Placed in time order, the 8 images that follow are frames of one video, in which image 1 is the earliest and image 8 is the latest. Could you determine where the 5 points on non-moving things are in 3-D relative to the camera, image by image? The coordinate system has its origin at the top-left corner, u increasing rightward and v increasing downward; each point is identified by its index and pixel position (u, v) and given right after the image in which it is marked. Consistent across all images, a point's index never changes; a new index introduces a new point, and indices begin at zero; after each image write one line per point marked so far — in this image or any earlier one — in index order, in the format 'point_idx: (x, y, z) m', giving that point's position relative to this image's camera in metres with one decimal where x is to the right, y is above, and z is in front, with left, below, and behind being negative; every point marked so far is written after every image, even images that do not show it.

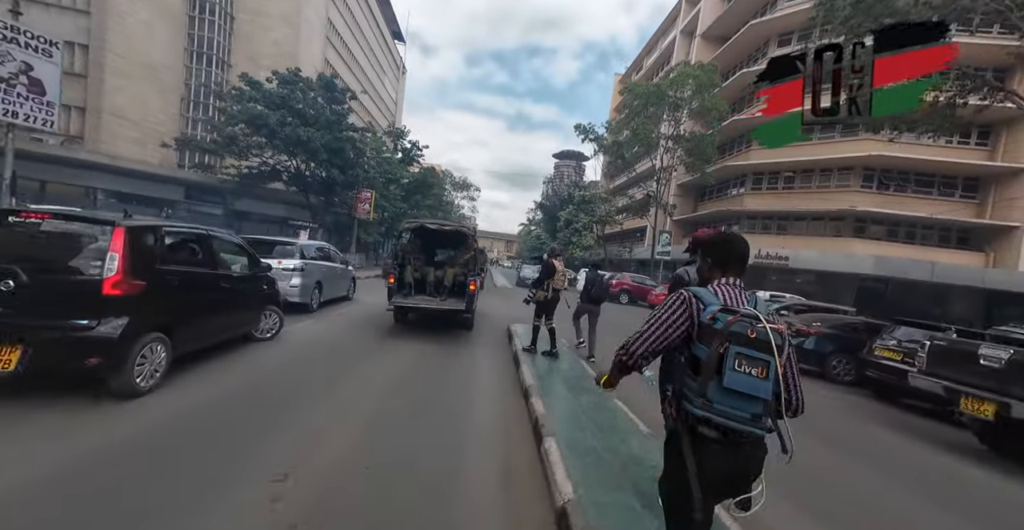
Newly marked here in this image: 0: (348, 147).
0: (-7.9, +5.6, +19.3) m
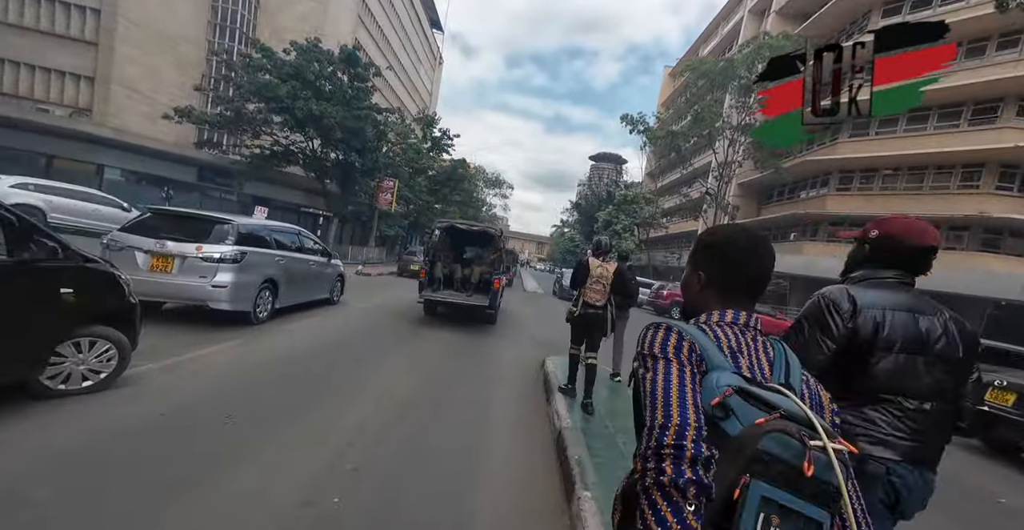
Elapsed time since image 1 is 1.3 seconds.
0: (-6.2, +5.9, +17.3) m
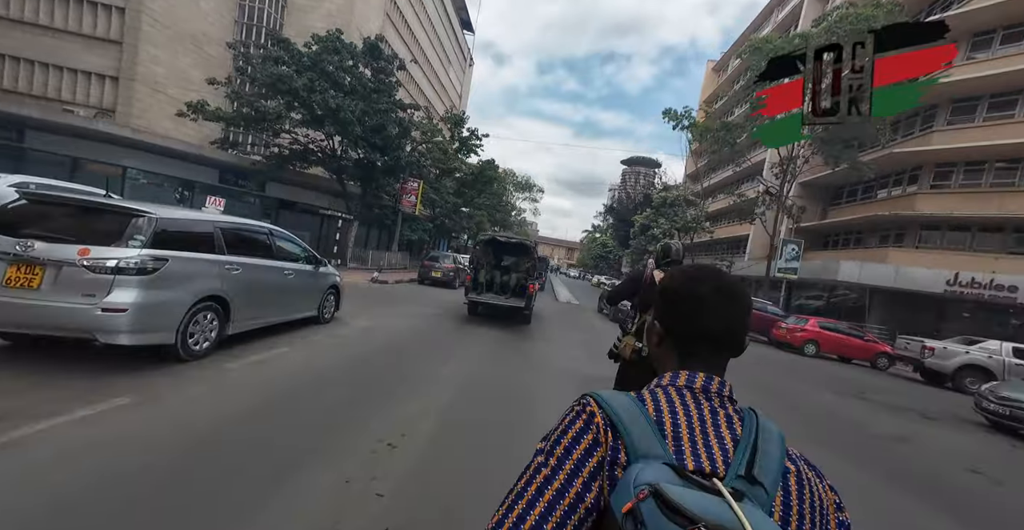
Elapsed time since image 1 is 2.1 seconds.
0: (-4.8, +5.6, +16.0) m
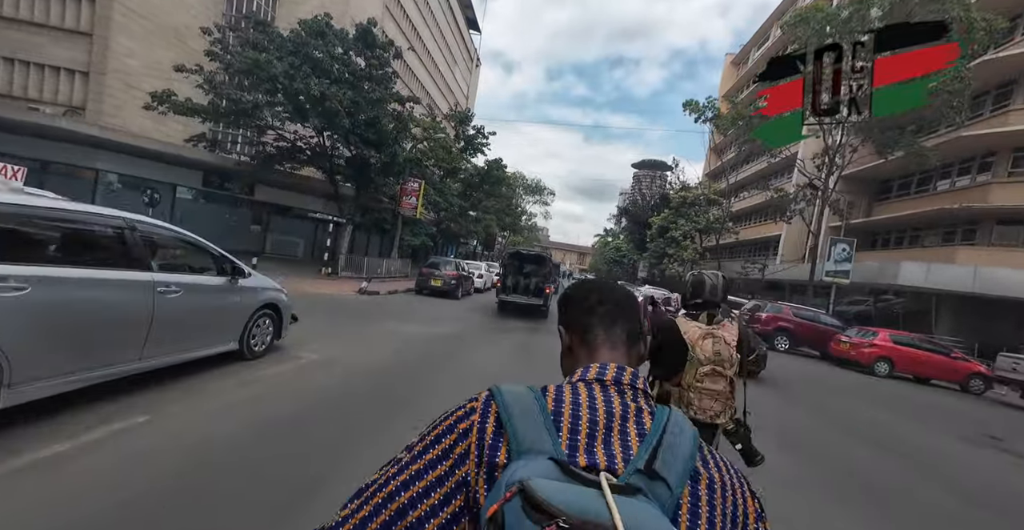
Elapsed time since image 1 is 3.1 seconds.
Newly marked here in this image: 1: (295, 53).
0: (-4.5, +5.3, +14.4) m
1: (-7.1, +7.0, +13.1) m
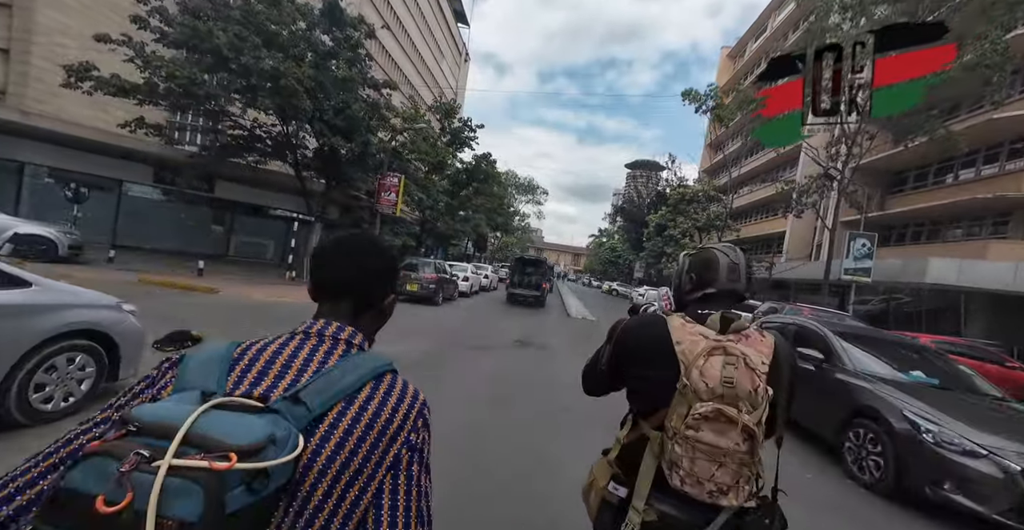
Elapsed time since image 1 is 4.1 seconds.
0: (-5.0, +5.3, +12.8) m
1: (-7.6, +6.9, +11.5) m
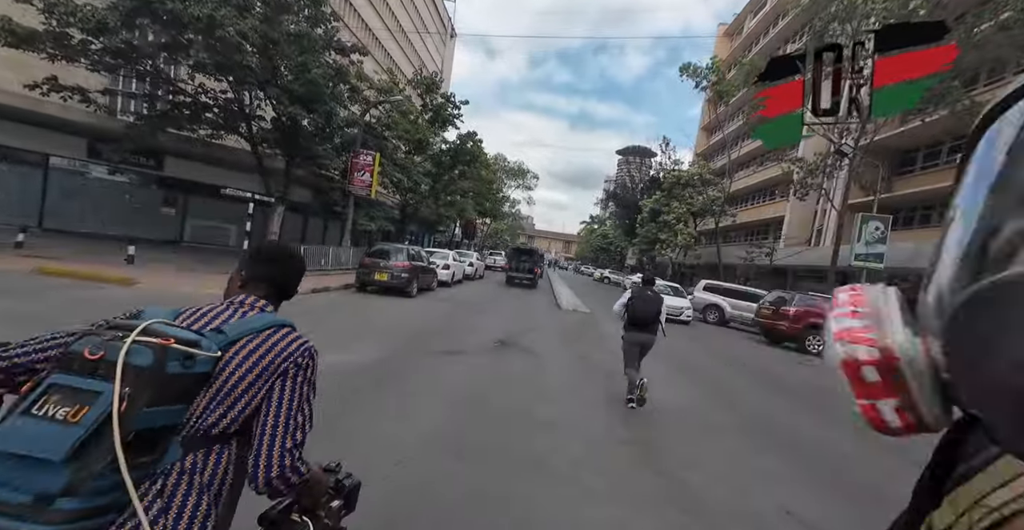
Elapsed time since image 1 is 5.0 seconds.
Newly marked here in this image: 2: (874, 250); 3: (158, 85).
0: (-5.5, +5.7, +11.1) m
1: (-8.1, +7.2, +9.7) m
2: (+13.0, +0.6, +14.3) m
3: (-9.9, +5.1, +11.0) m
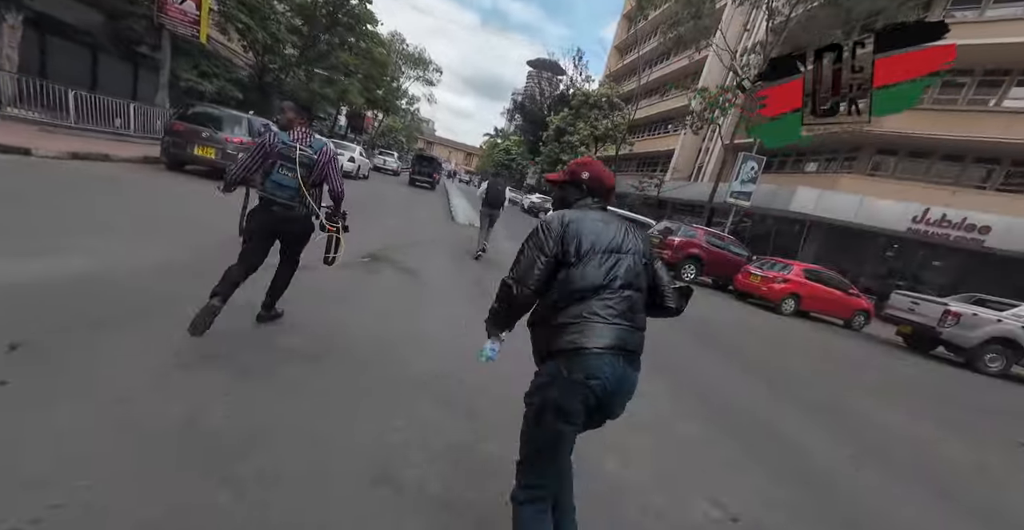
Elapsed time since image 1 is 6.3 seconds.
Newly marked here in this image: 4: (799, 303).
0: (-7.3, +8.2, +6.2) m
1: (-9.3, +9.6, +3.9) m
2: (+9.1, +3.0, +15.2) m
3: (-11.7, +7.9, +5.0) m
4: (+8.4, -1.1, +11.3) m
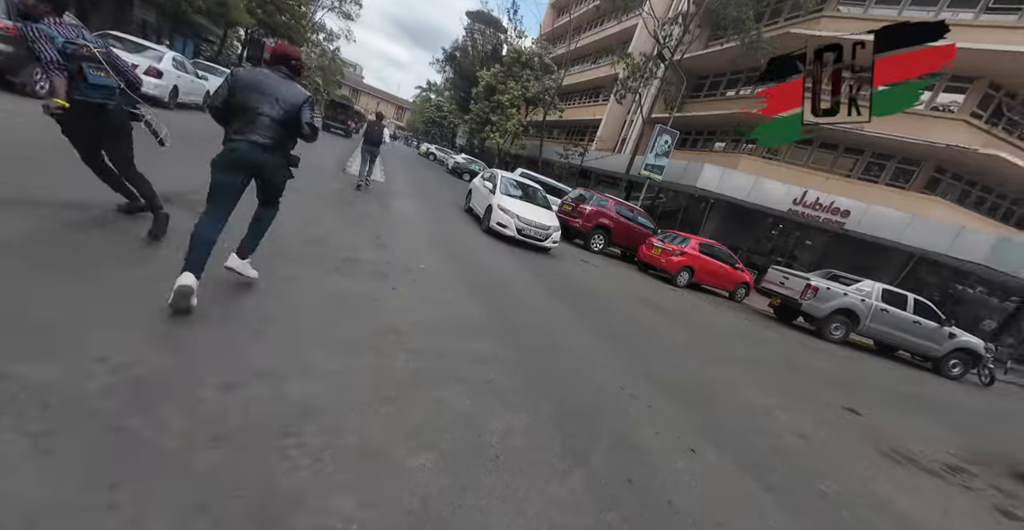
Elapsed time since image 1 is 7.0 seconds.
0: (-8.8, +9.1, +3.1) m
1: (-10.3, +10.3, +0.3) m
2: (+5.6, +4.1, +15.2) m
3: (-12.9, +8.8, +1.2) m
4: (+5.3, -0.3, +11.6) m
